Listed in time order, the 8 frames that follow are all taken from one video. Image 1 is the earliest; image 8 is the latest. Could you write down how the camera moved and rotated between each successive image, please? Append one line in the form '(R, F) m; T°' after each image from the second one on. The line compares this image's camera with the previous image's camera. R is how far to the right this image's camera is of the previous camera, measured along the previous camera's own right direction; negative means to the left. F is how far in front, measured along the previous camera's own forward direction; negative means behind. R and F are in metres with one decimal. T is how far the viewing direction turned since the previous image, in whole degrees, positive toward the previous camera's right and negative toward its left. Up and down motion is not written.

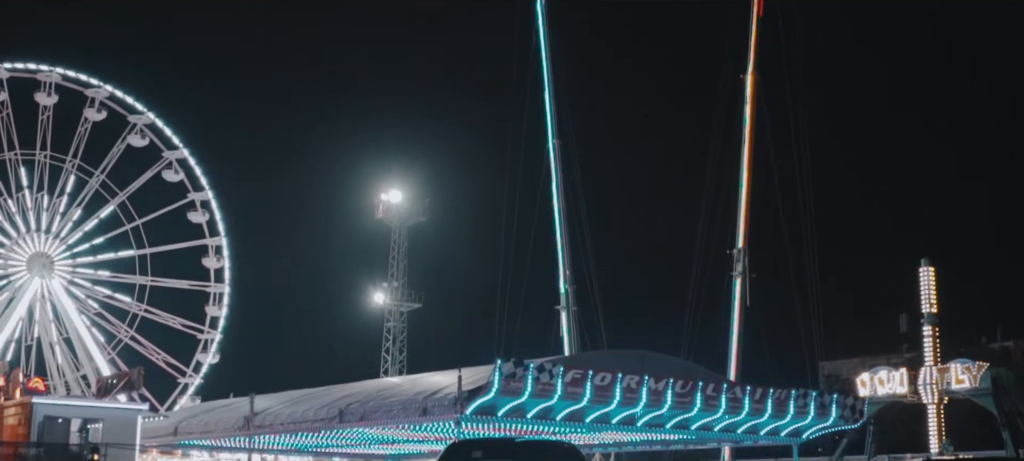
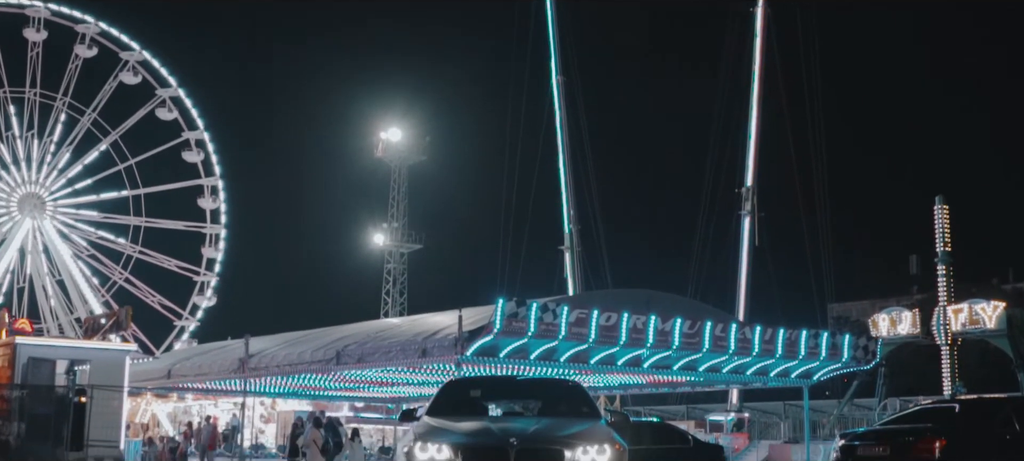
(+0.2, +0.9) m; 0°
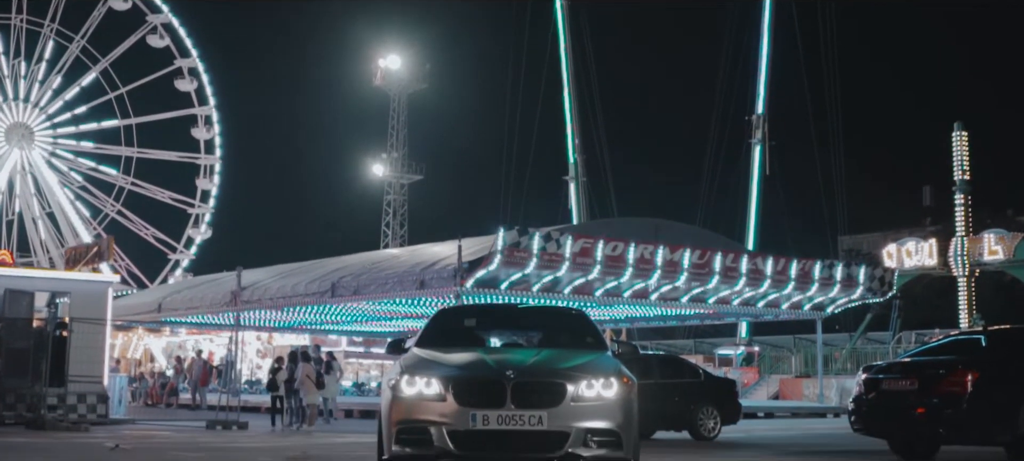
(+0.1, +1.1) m; 0°
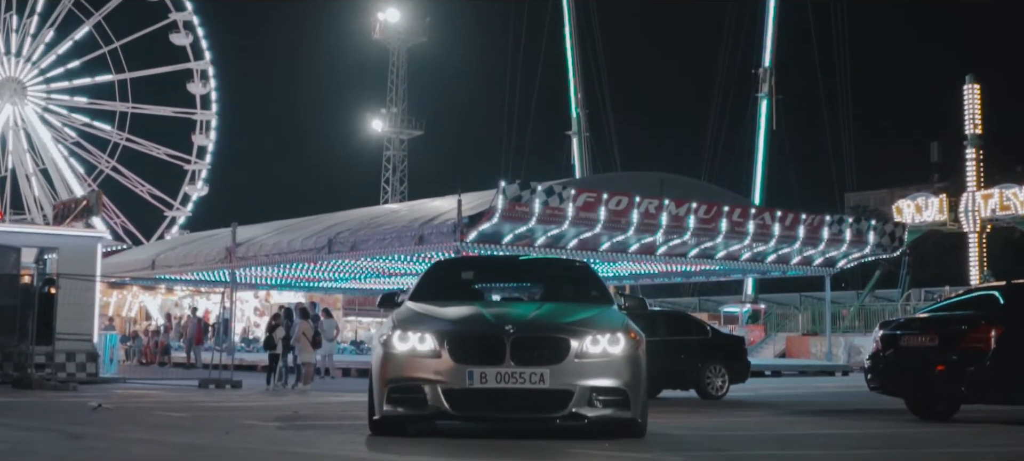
(0.0, +0.7) m; 0°
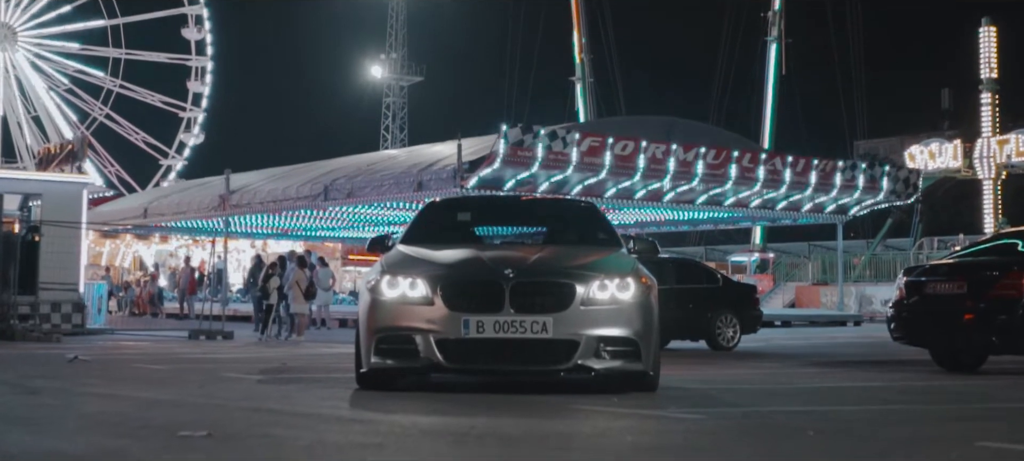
(0.0, +0.8) m; 0°
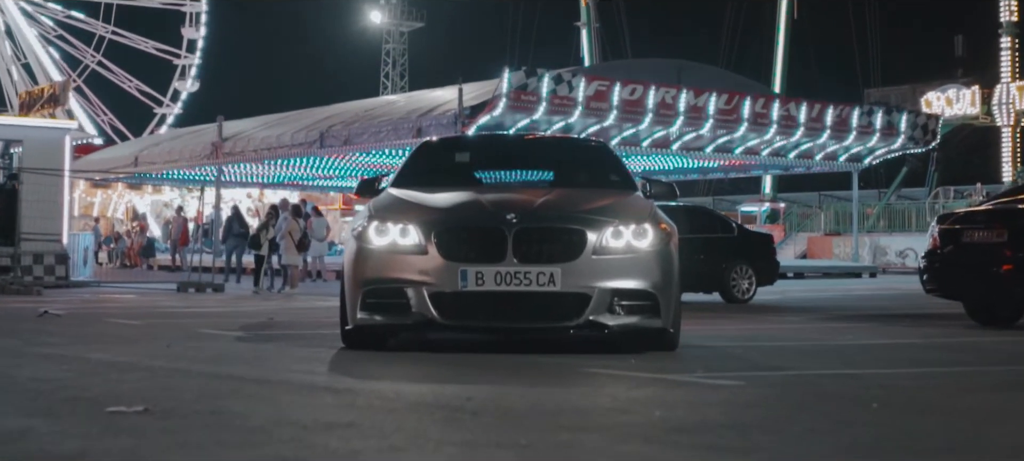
(0.0, +0.9) m; 0°
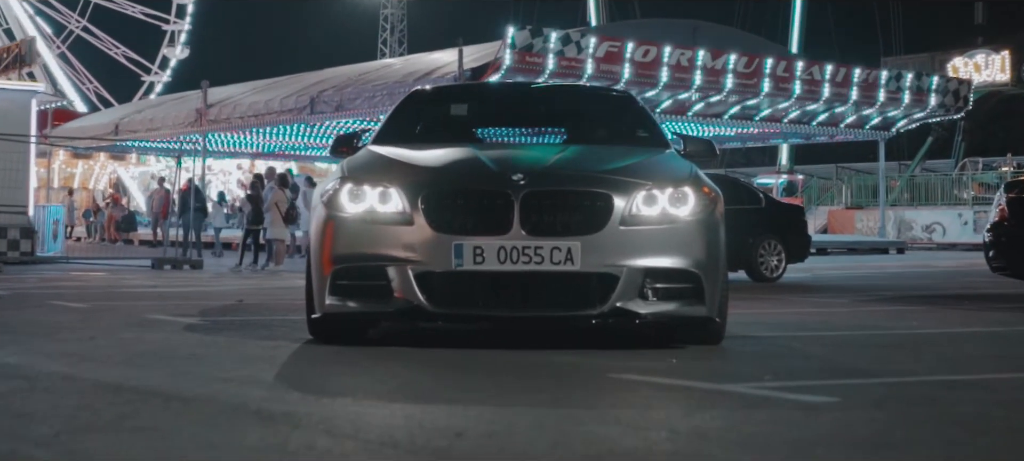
(0.0, +1.5) m; 0°
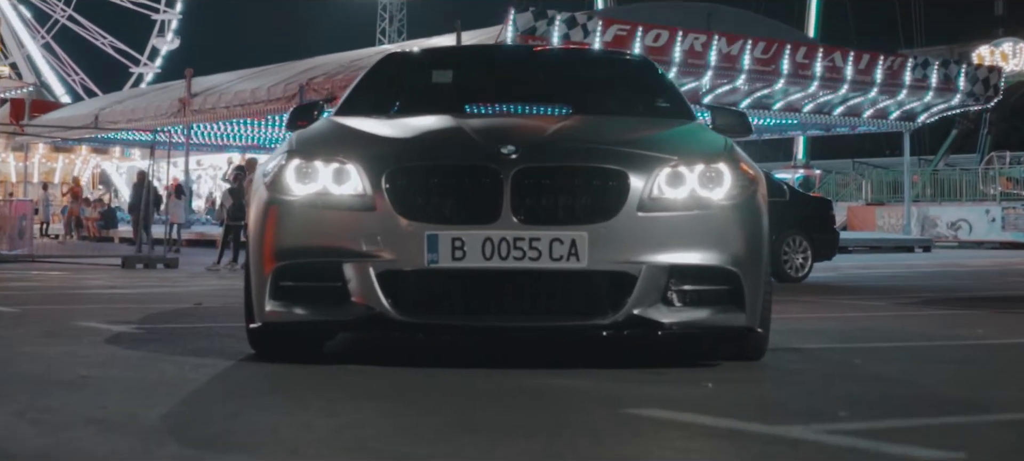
(+0.1, +1.3) m; 0°
